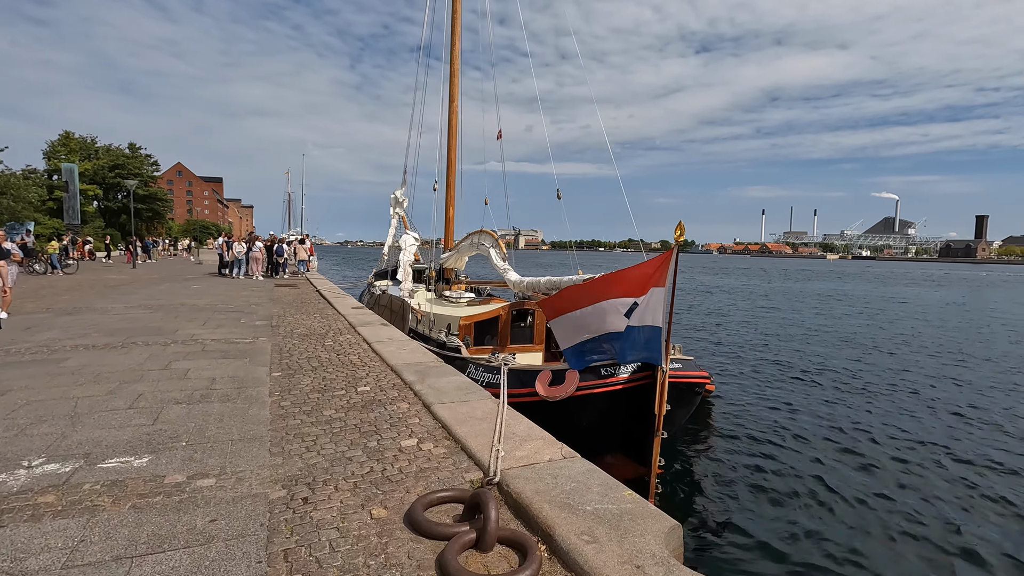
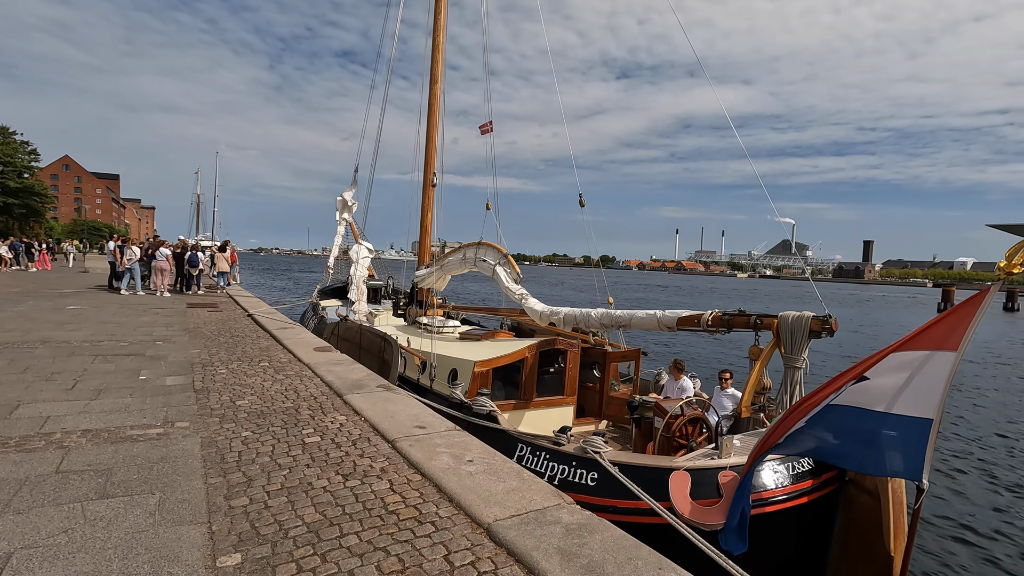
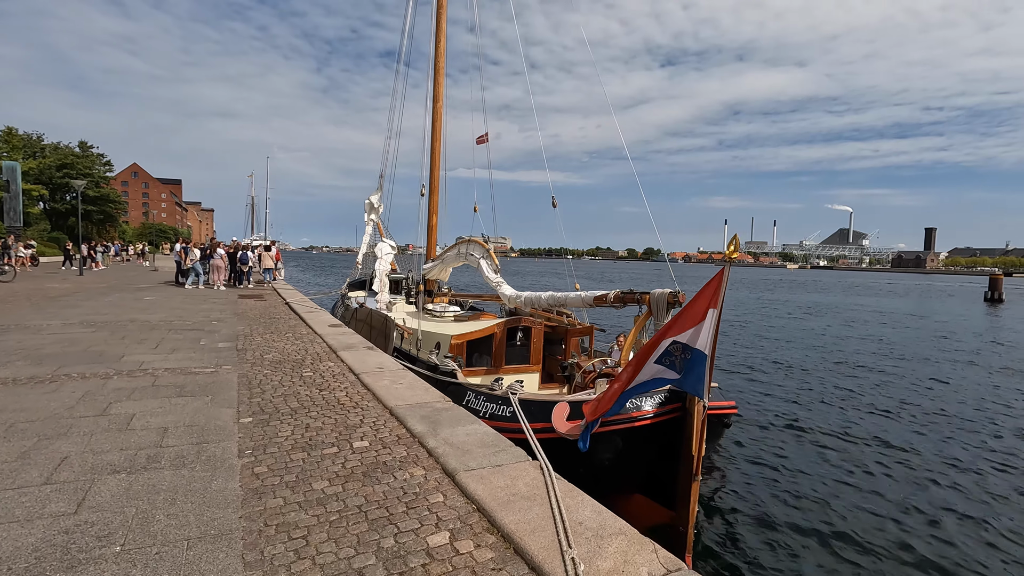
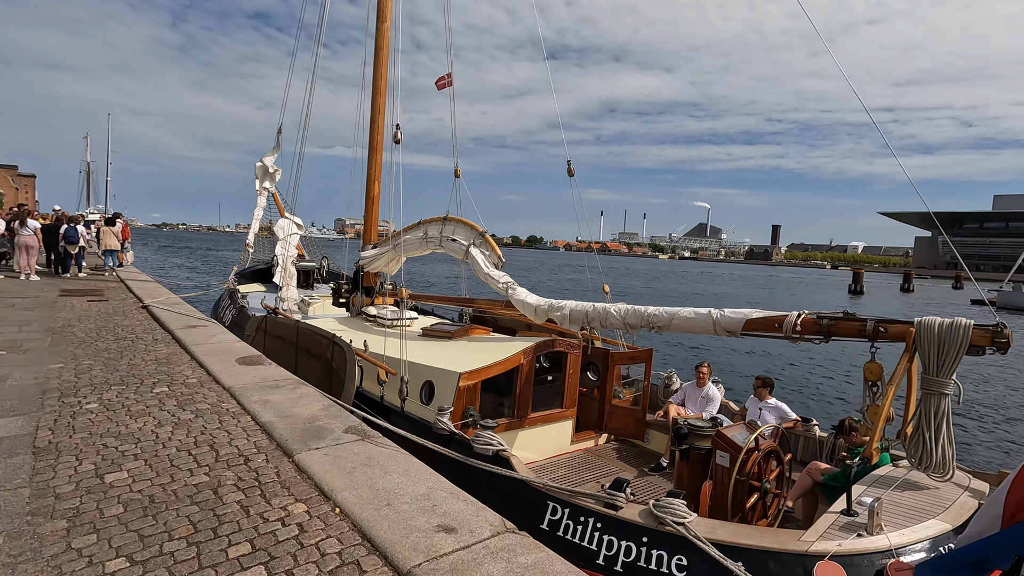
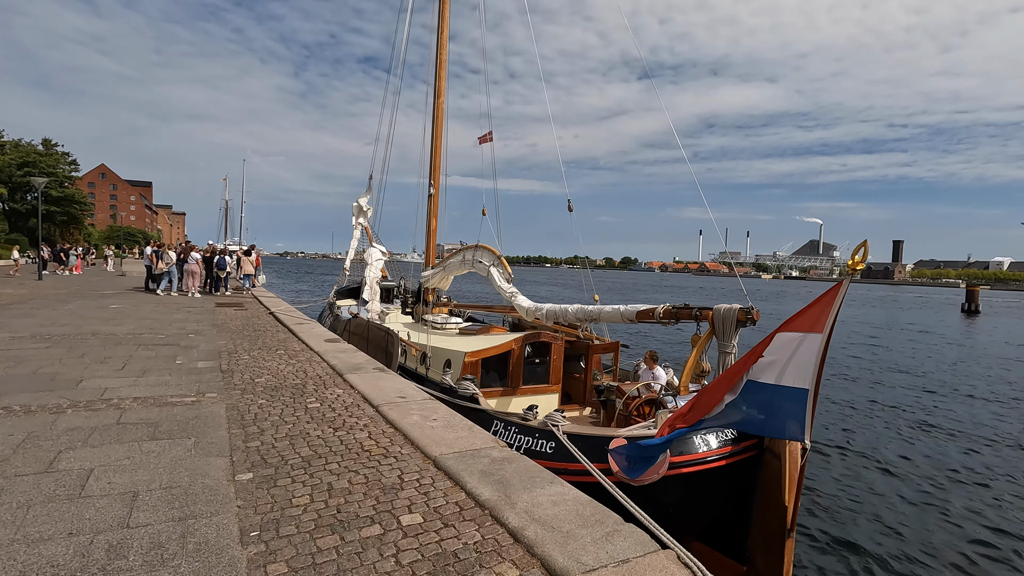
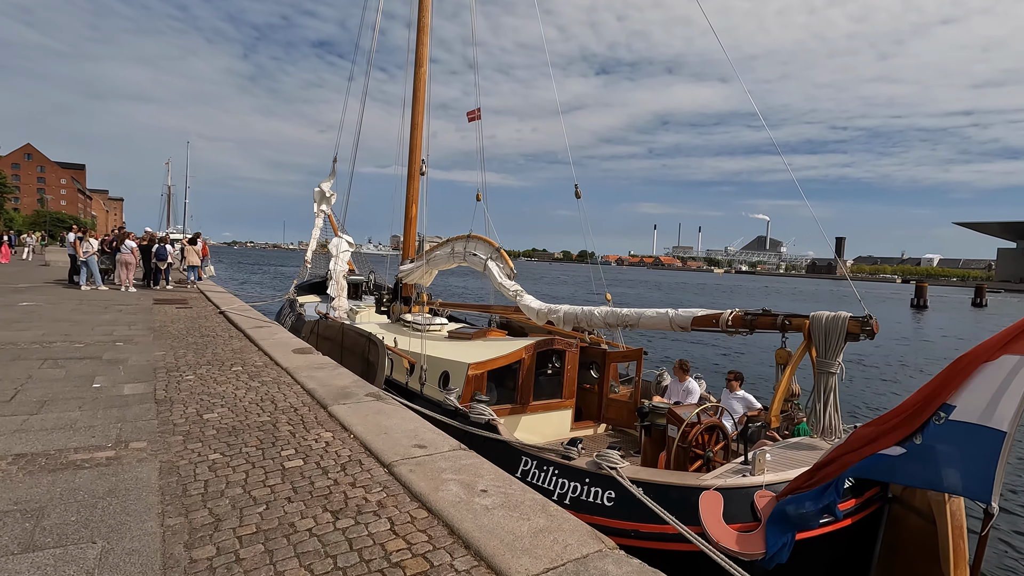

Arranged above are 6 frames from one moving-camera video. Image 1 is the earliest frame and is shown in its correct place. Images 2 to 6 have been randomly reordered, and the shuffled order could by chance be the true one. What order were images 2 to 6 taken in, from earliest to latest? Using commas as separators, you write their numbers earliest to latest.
3, 5, 2, 6, 4
